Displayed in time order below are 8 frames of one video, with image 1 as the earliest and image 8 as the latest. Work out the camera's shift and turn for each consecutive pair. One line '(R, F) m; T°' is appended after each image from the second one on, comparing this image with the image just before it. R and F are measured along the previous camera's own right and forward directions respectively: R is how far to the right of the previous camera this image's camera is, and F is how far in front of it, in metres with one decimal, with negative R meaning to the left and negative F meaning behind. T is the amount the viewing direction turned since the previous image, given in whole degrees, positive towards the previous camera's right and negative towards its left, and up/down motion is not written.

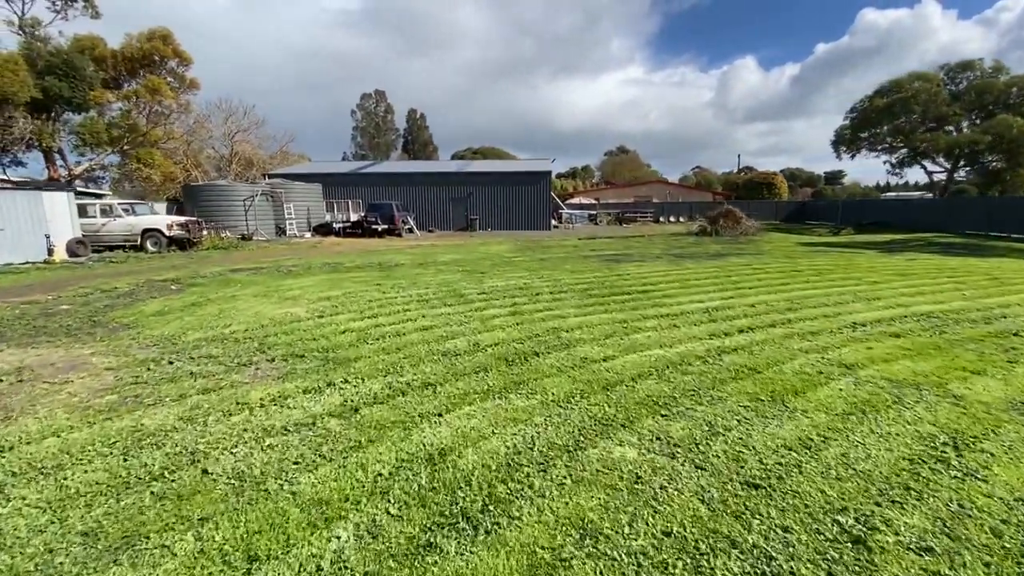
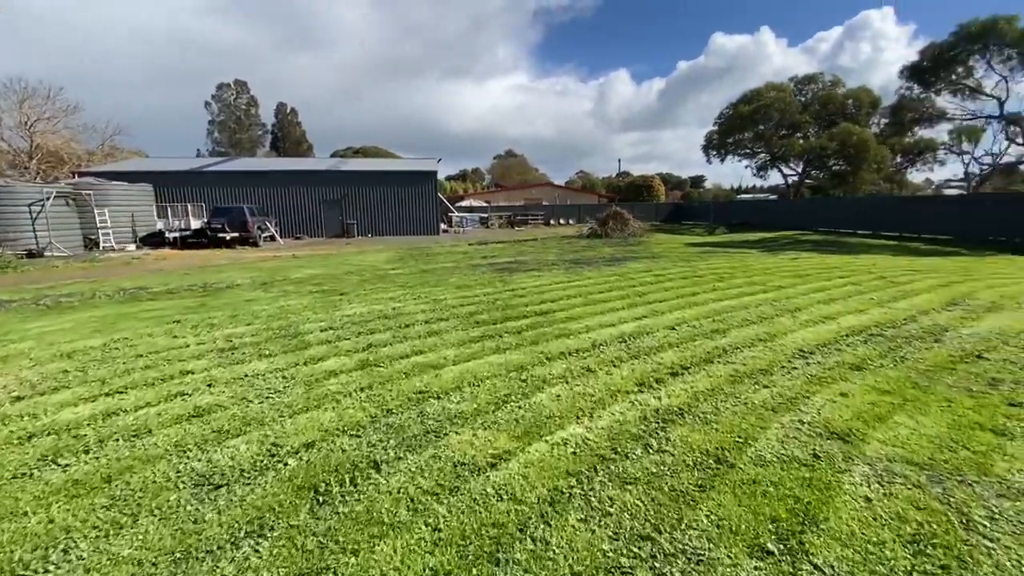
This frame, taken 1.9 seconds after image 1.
(+0.4, +1.7) m; +12°
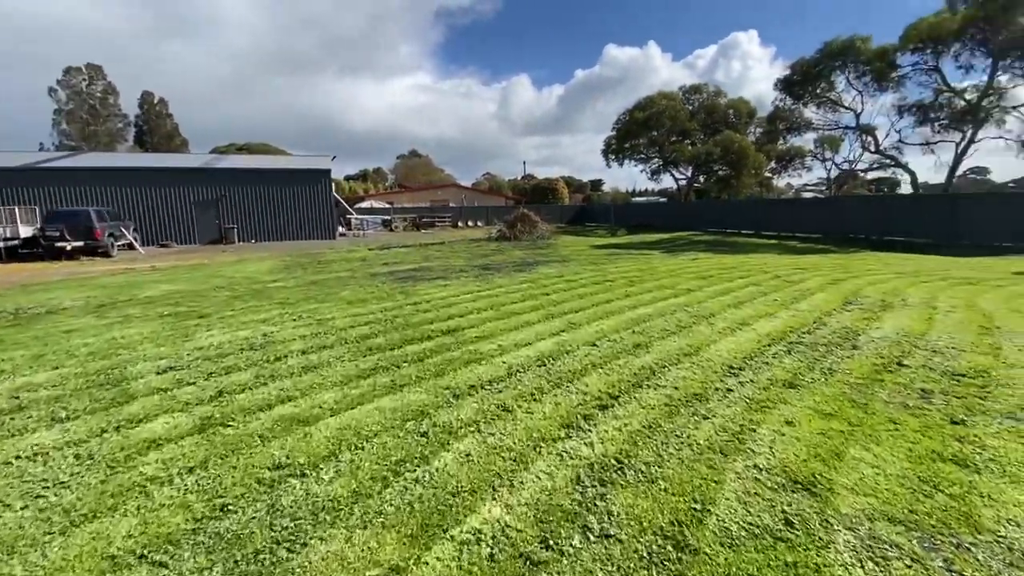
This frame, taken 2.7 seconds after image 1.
(+0.1, +0.7) m; +11°
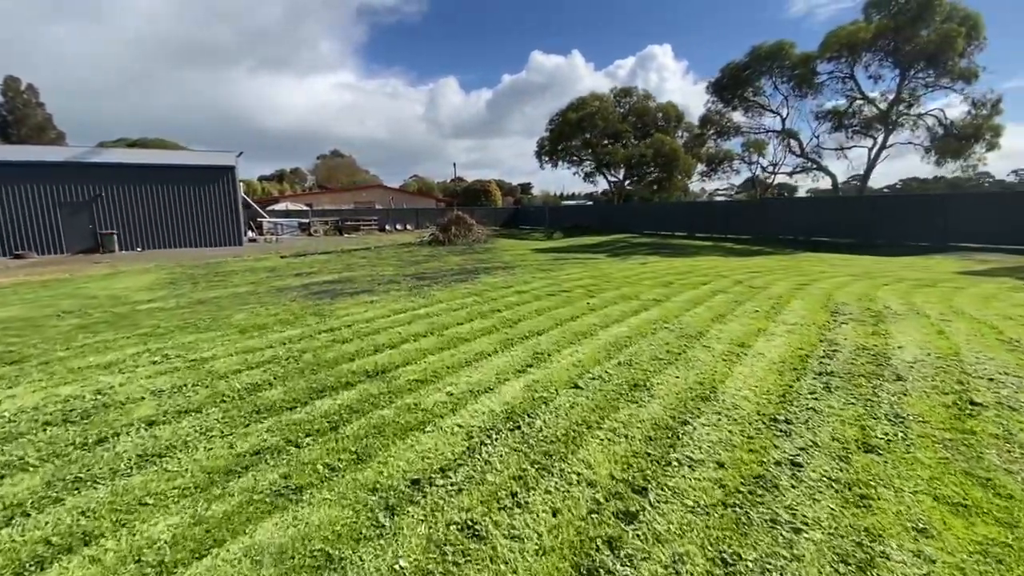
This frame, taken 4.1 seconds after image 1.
(-0.1, +1.2) m; +8°
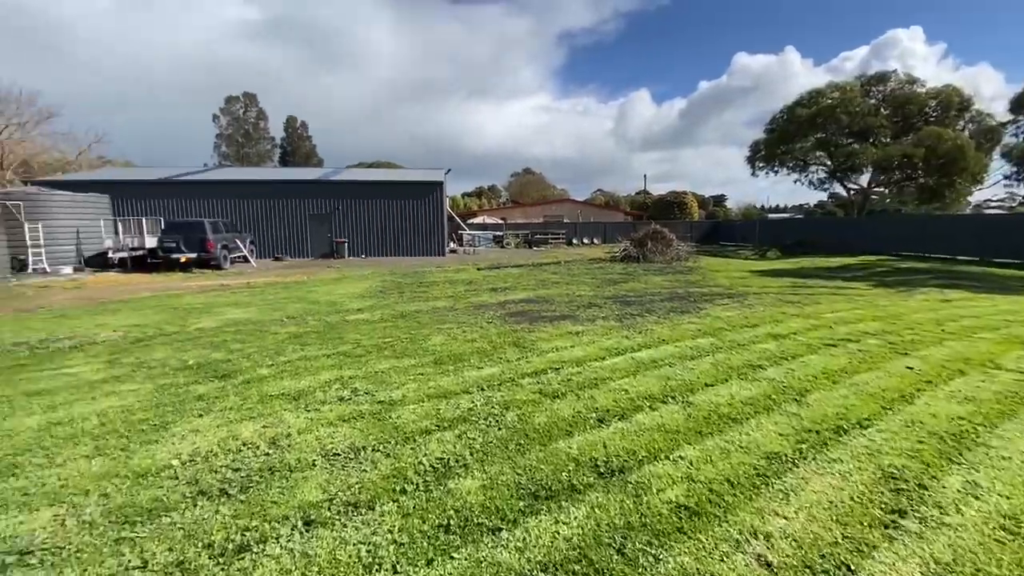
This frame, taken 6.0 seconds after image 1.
(-0.7, +1.3) m; -21°
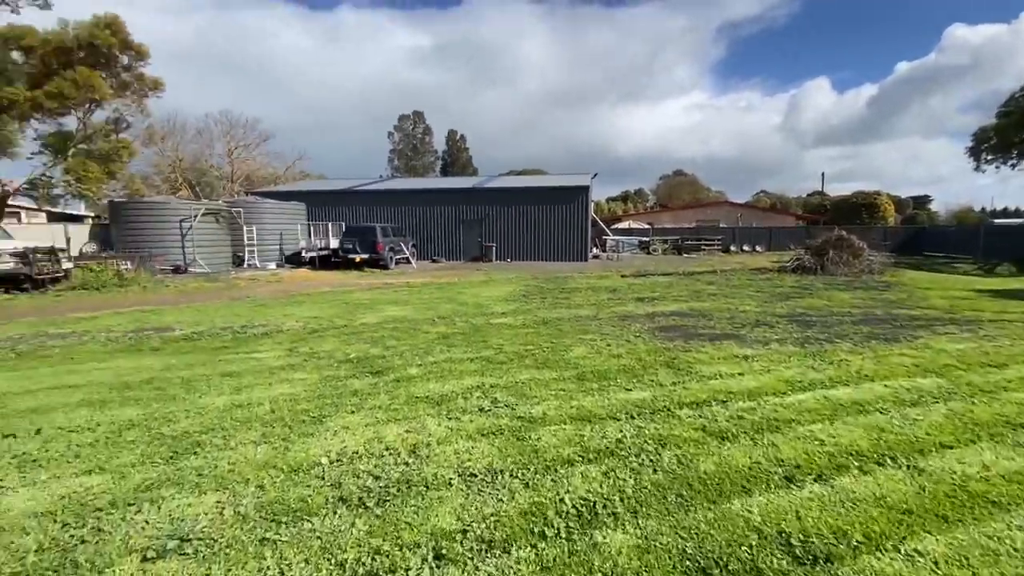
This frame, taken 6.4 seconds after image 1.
(-0.1, +0.3) m; -17°
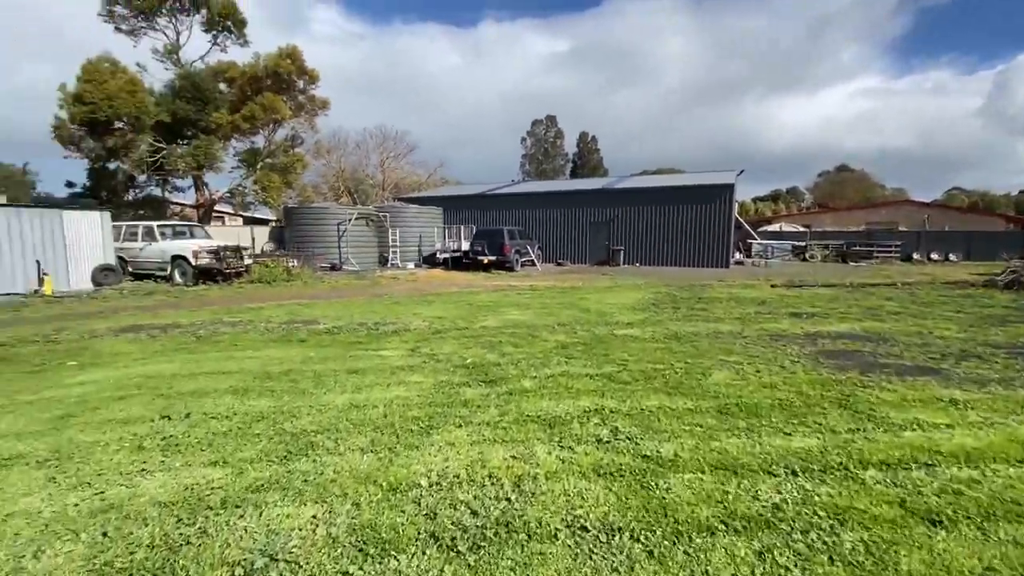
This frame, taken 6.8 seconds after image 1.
(0.0, +0.4) m; -15°
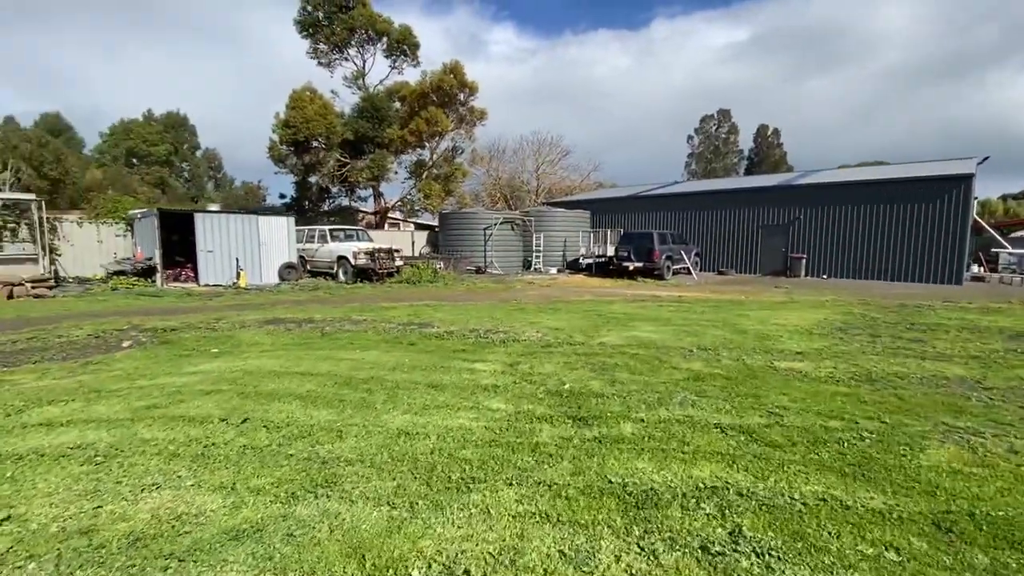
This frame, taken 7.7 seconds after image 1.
(+0.3, +0.8) m; -19°
